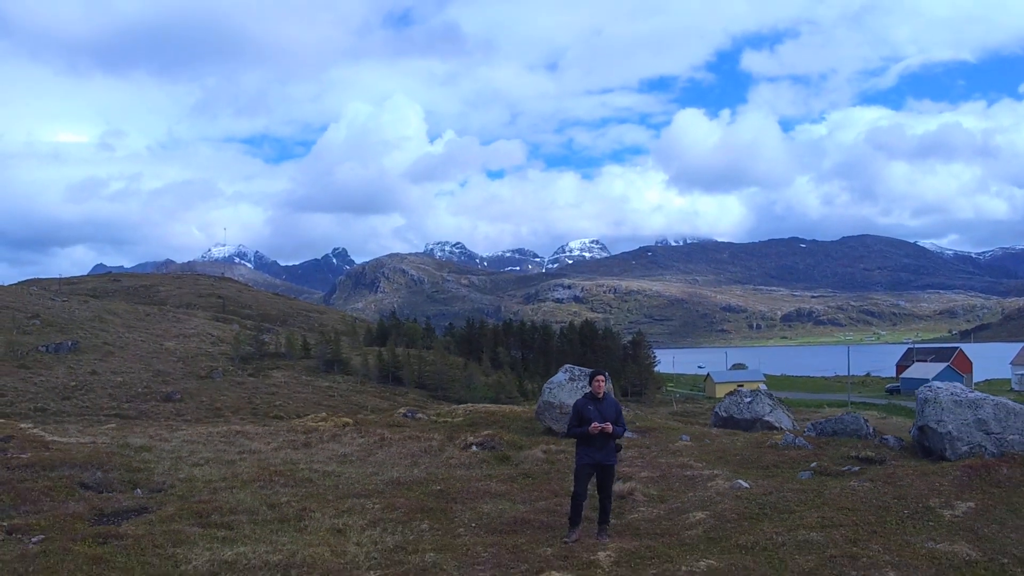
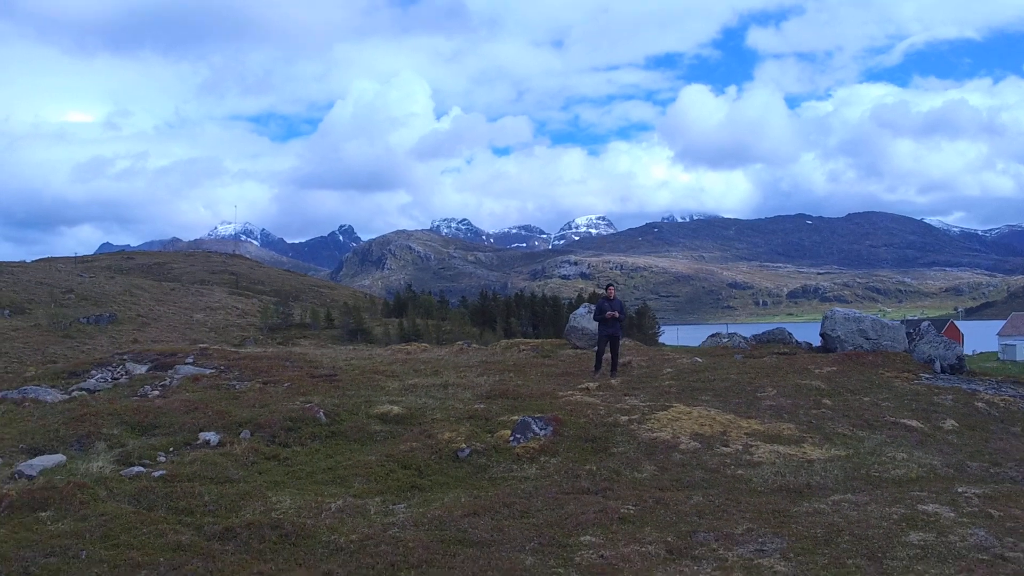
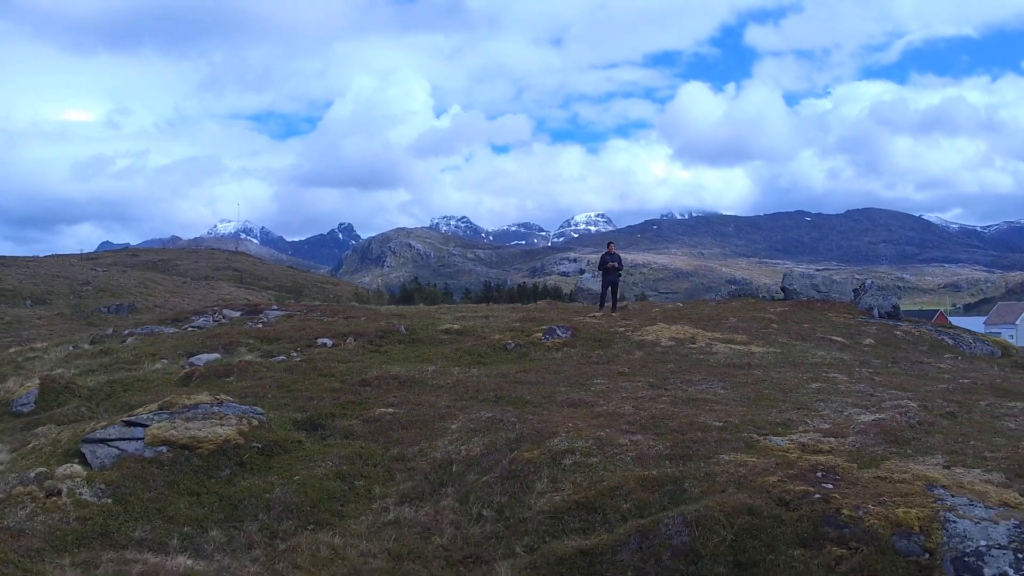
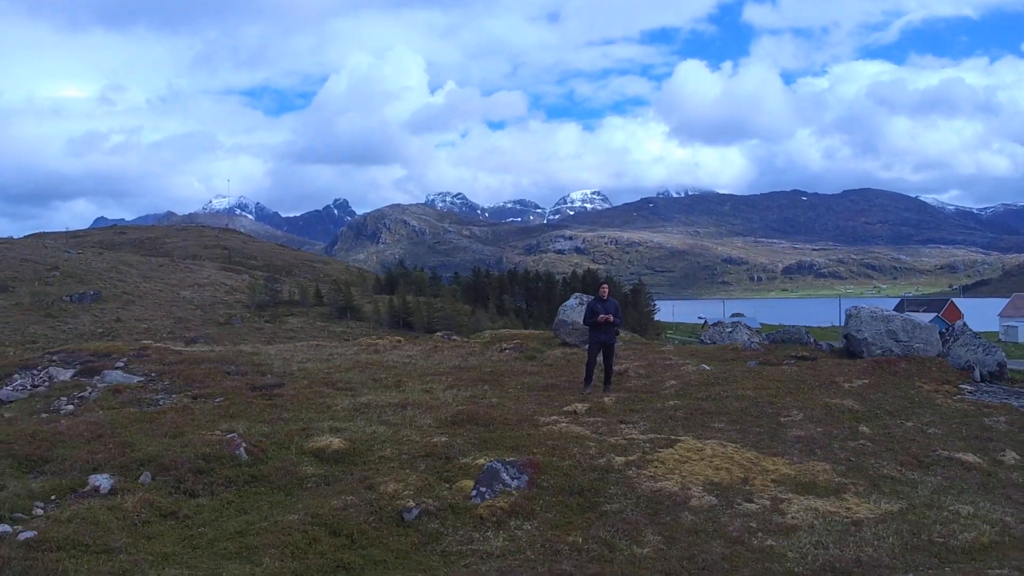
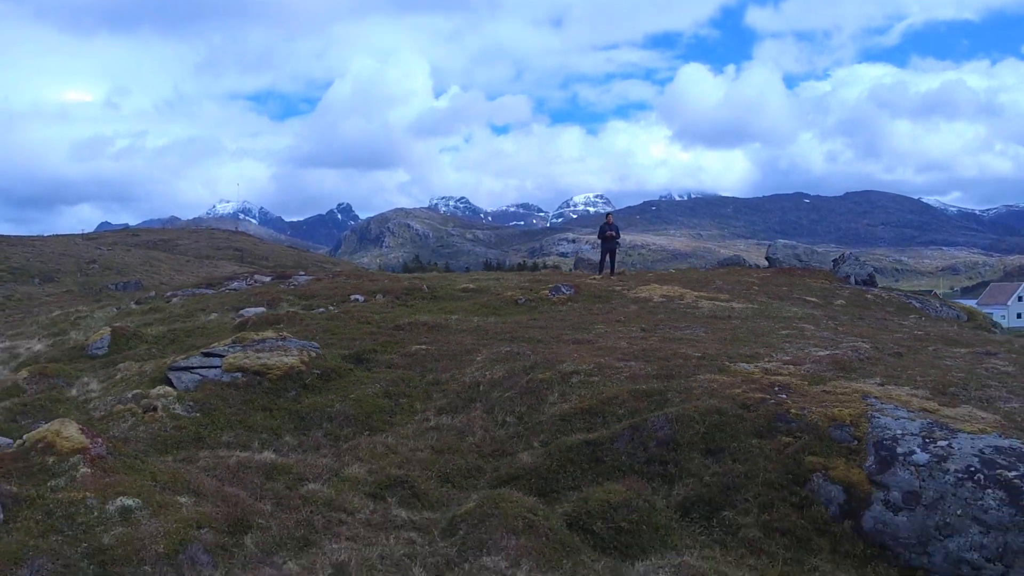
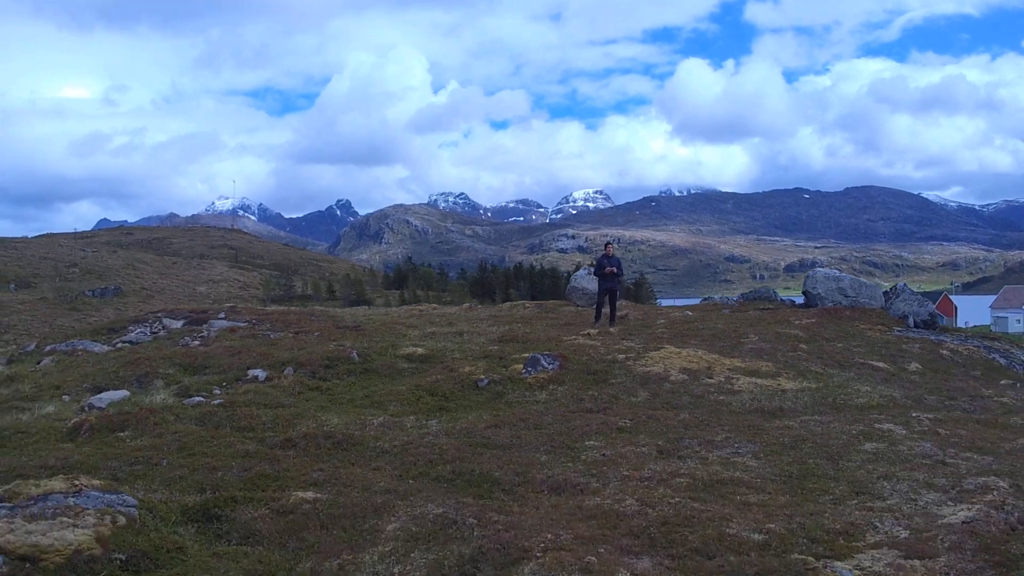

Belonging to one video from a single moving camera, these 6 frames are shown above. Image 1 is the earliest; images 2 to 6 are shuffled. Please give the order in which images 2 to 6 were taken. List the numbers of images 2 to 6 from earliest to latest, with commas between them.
4, 2, 6, 3, 5
